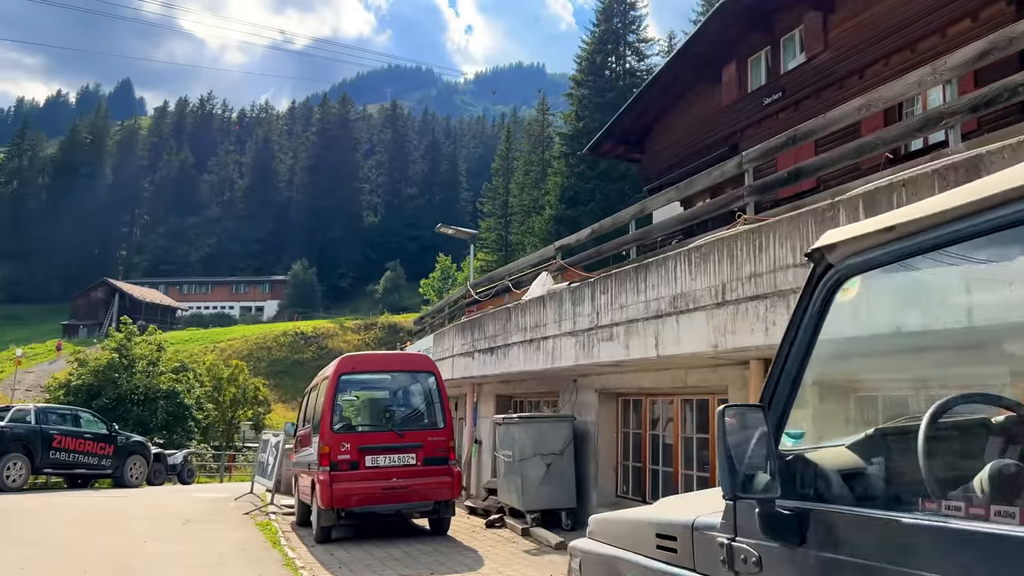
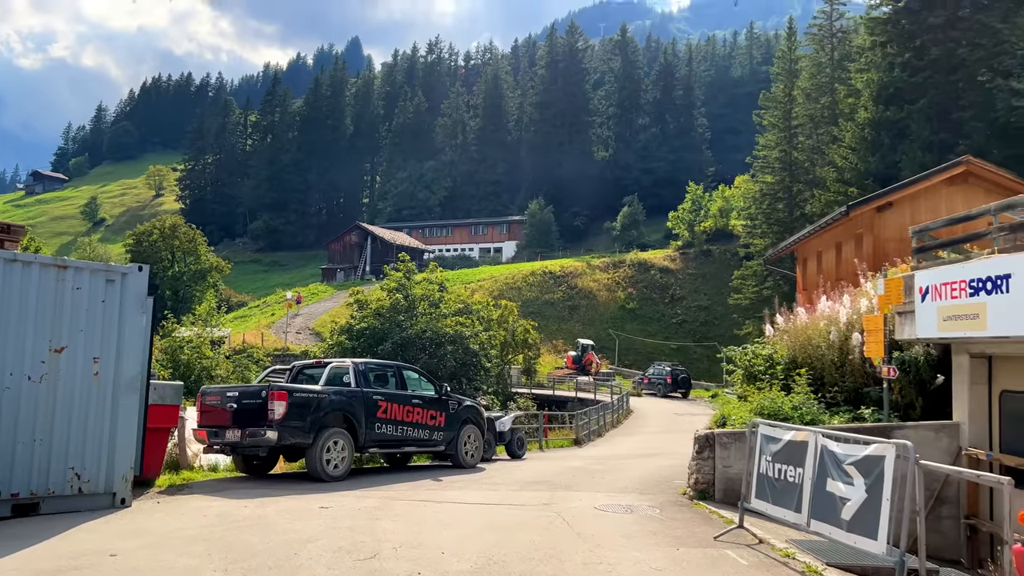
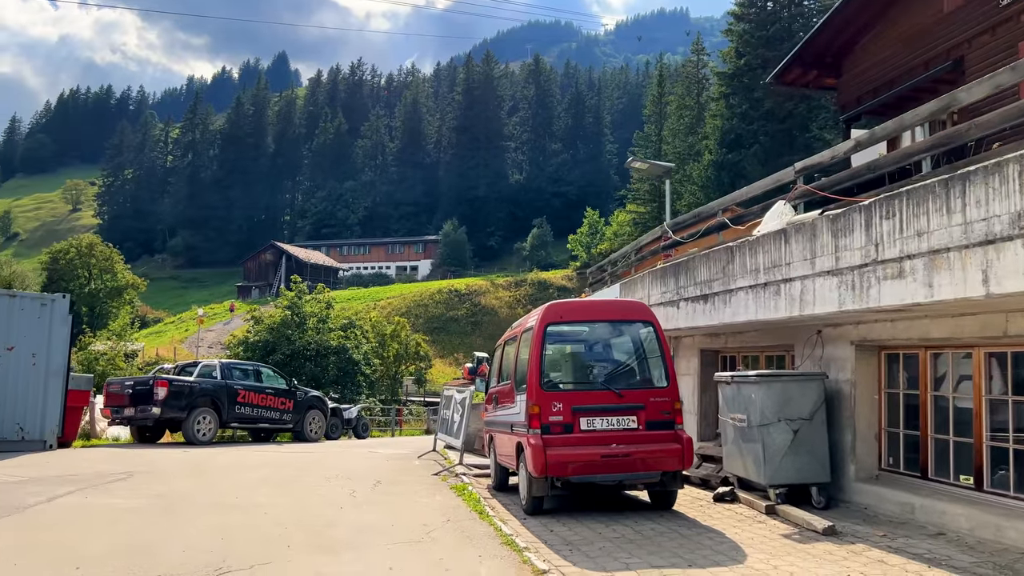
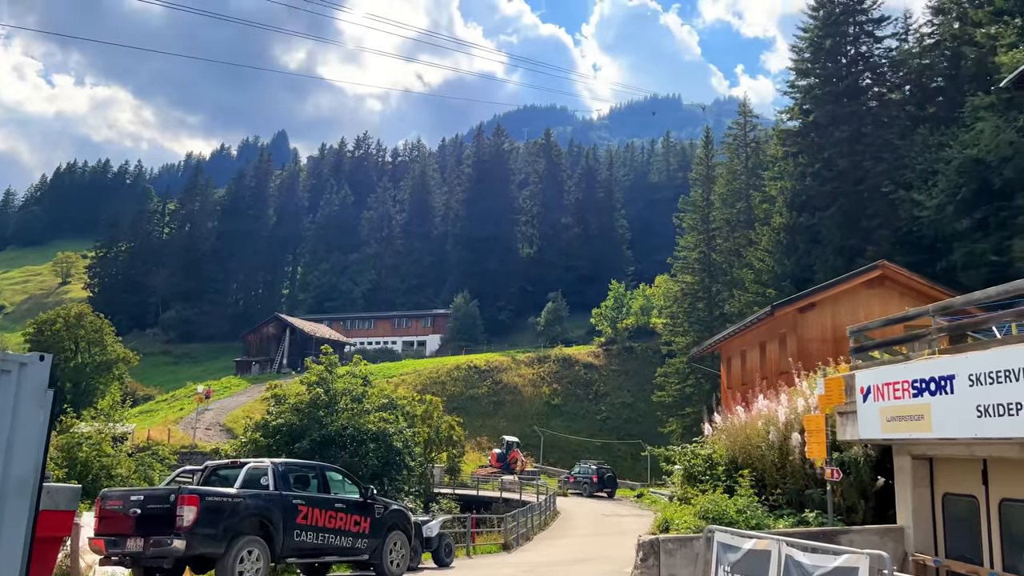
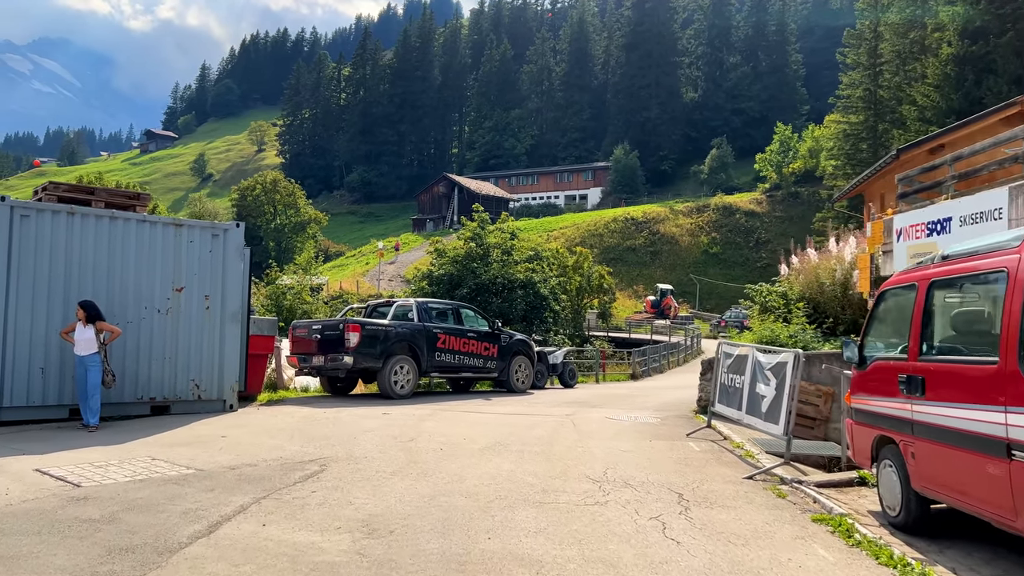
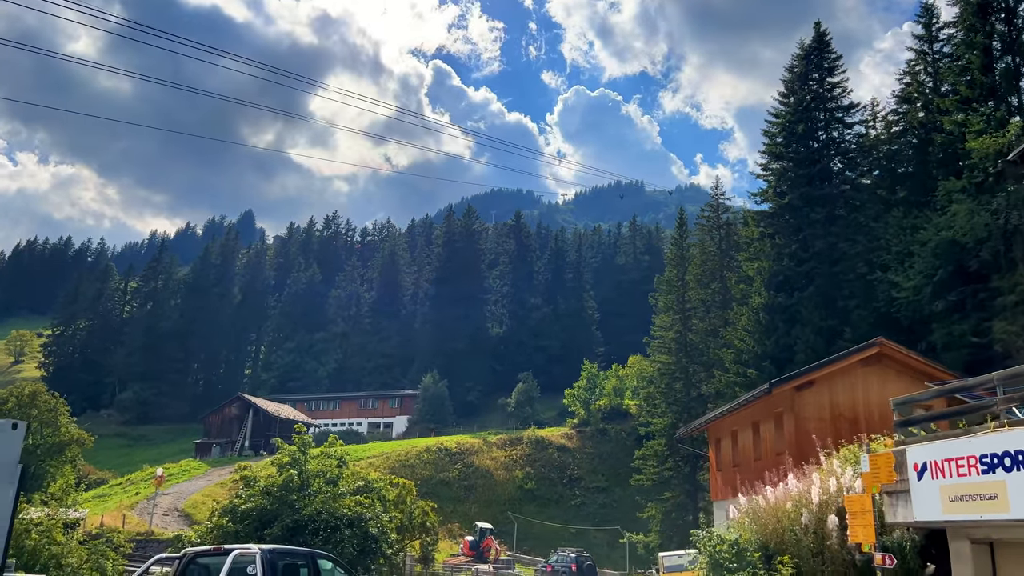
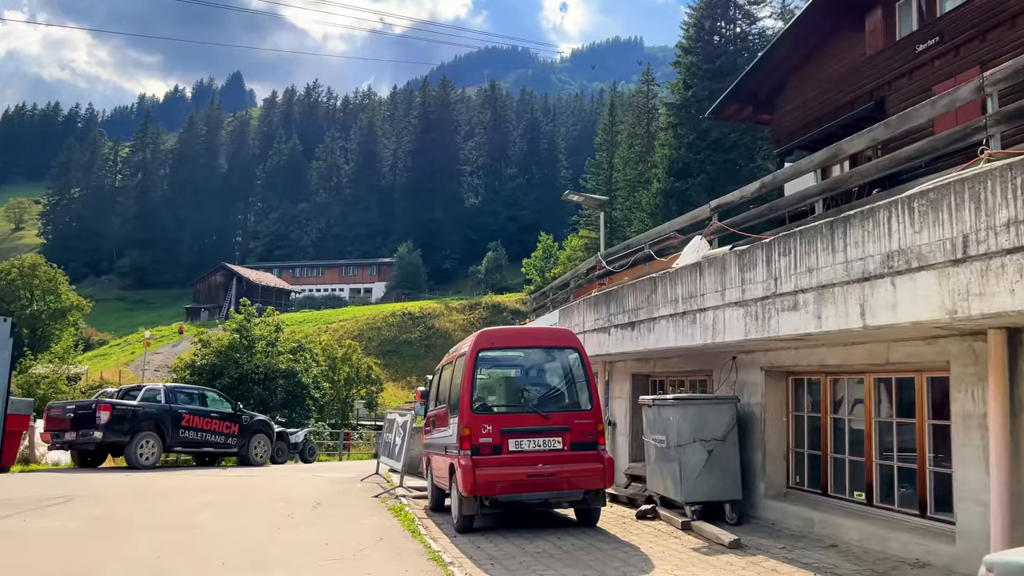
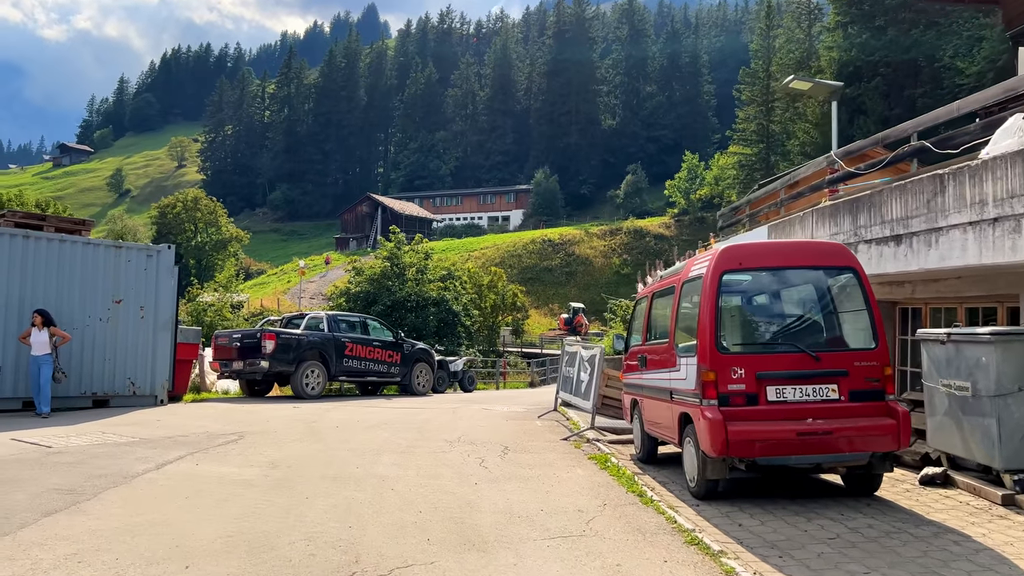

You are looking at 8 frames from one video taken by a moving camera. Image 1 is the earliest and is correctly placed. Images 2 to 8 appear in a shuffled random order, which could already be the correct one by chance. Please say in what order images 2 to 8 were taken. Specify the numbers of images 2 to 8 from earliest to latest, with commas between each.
7, 3, 8, 5, 2, 4, 6
